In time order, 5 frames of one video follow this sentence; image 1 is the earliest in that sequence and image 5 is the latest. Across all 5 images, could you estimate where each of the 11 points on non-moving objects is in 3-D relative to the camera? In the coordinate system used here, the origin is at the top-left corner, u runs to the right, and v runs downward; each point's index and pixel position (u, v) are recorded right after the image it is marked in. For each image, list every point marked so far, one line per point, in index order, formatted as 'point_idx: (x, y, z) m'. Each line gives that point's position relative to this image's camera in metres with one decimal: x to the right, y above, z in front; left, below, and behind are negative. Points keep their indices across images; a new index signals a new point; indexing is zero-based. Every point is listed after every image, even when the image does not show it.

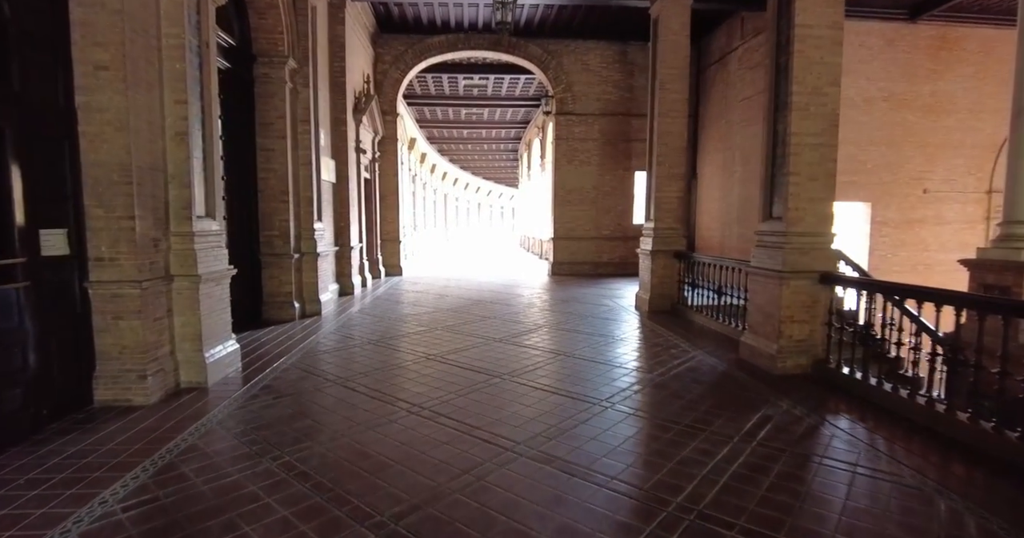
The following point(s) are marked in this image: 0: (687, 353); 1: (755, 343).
0: (+2.1, -1.0, +5.6) m
1: (+2.7, -0.8, +5.1) m
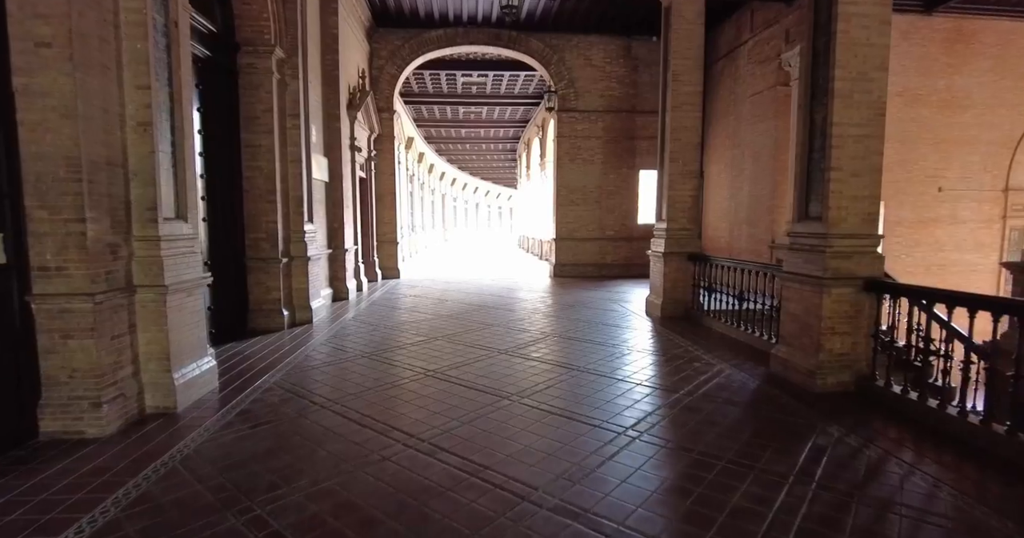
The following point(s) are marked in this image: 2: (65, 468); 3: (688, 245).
0: (+2.2, -1.1, +5.1) m
1: (+2.8, -0.9, +4.6) m
2: (-2.8, -1.3, +2.9) m
3: (+2.8, +0.4, +7.5) m
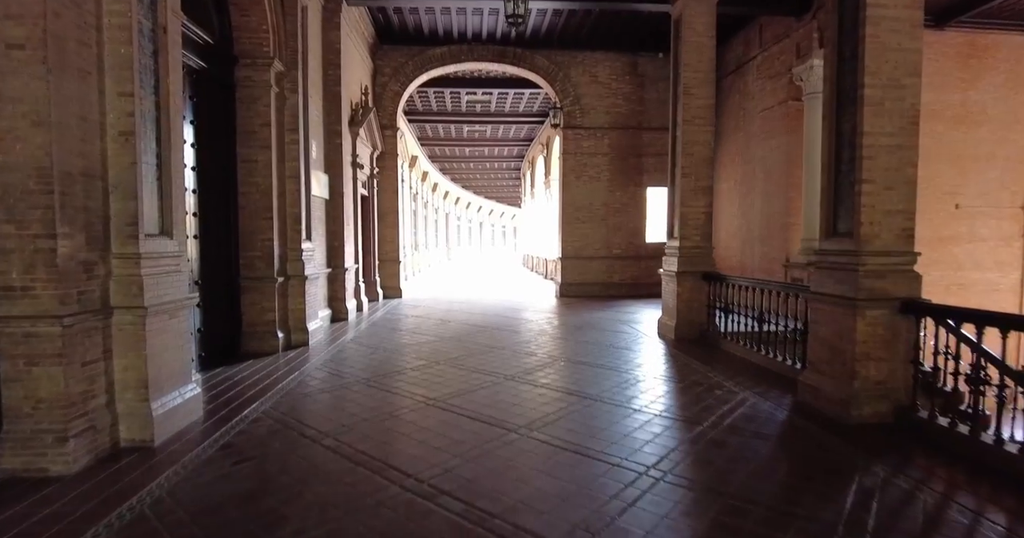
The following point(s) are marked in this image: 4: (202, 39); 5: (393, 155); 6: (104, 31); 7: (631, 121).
0: (+2.3, -1.3, +4.7) m
1: (+2.8, -1.1, +4.3) m
2: (-2.8, -1.4, +2.6) m
3: (+2.9, +0.1, +7.2) m
4: (-3.6, +2.7, +5.4) m
5: (-3.2, +3.0, +12.3) m
6: (-2.8, +1.6, +3.2) m
7: (+3.3, +4.0, +12.6) m
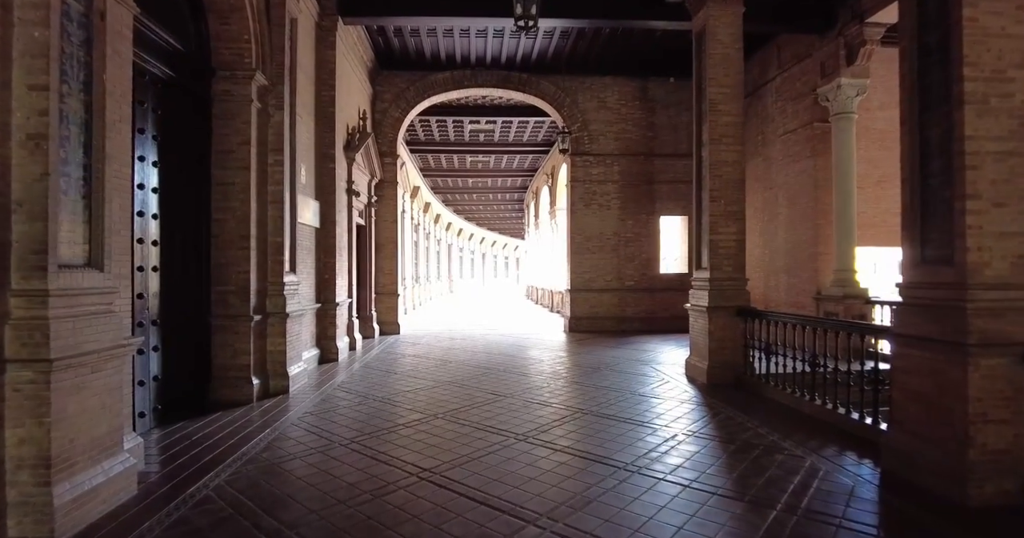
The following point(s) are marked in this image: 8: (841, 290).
0: (+2.4, -1.6, +3.8) m
1: (+2.9, -1.3, +3.4) m
2: (-2.7, -1.5, +1.7) m
3: (+3.1, -0.4, +6.4) m
4: (-3.5, +2.3, +4.8) m
5: (-3.0, +2.2, +11.7) m
6: (-2.7, +1.4, +2.5) m
7: (+3.4, +3.2, +12.1) m
8: (+6.1, -0.4, +8.5) m
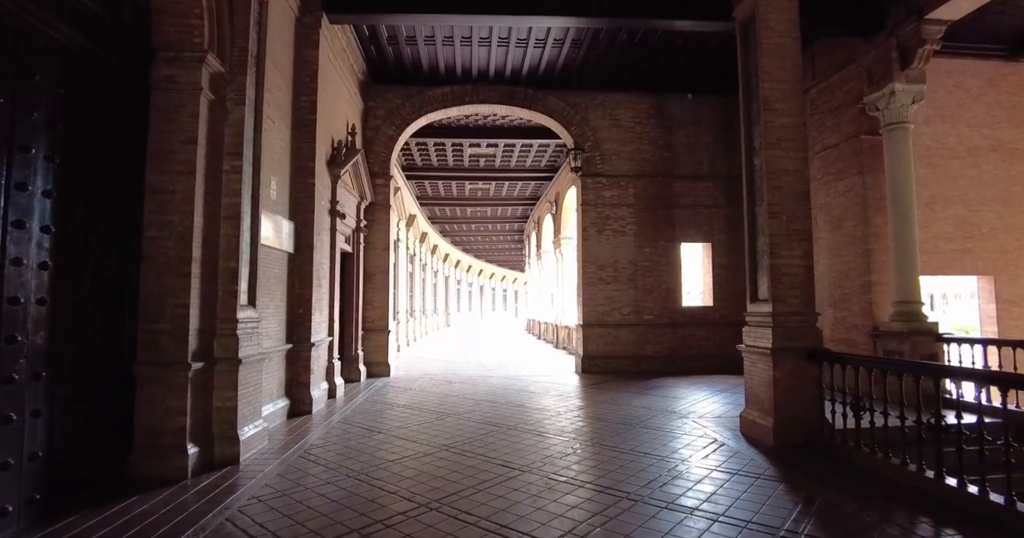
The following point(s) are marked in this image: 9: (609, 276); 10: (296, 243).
0: (+2.5, -1.8, +2.5) m
1: (+3.1, -1.5, +2.1) m
2: (-2.5, -1.6, +0.4) m
3: (+3.2, -0.7, +5.1) m
4: (-3.4, +2.1, +3.7) m
5: (-2.9, +1.4, +10.5) m
6: (-2.6, +1.3, +1.4) m
7: (+3.5, +2.4, +11.1) m
8: (+6.2, -0.9, +7.3) m
9: (+2.3, -0.2, +10.8) m
10: (-3.1, +0.4, +6.6) m
